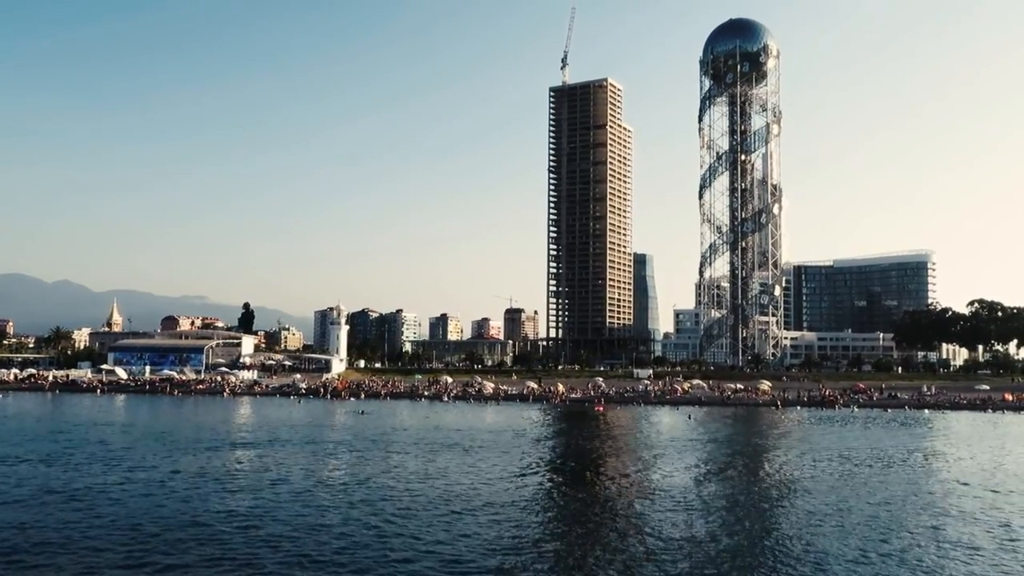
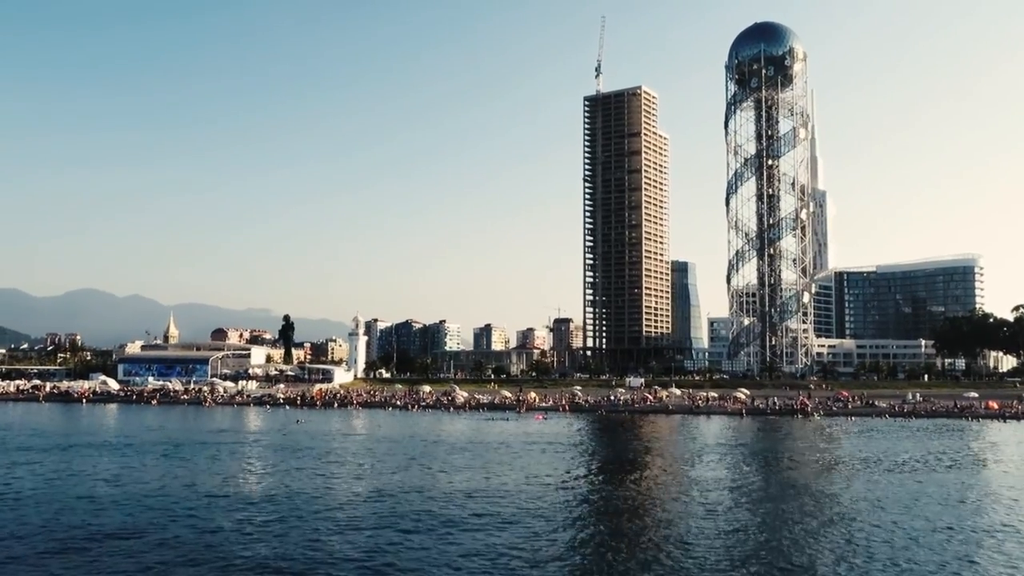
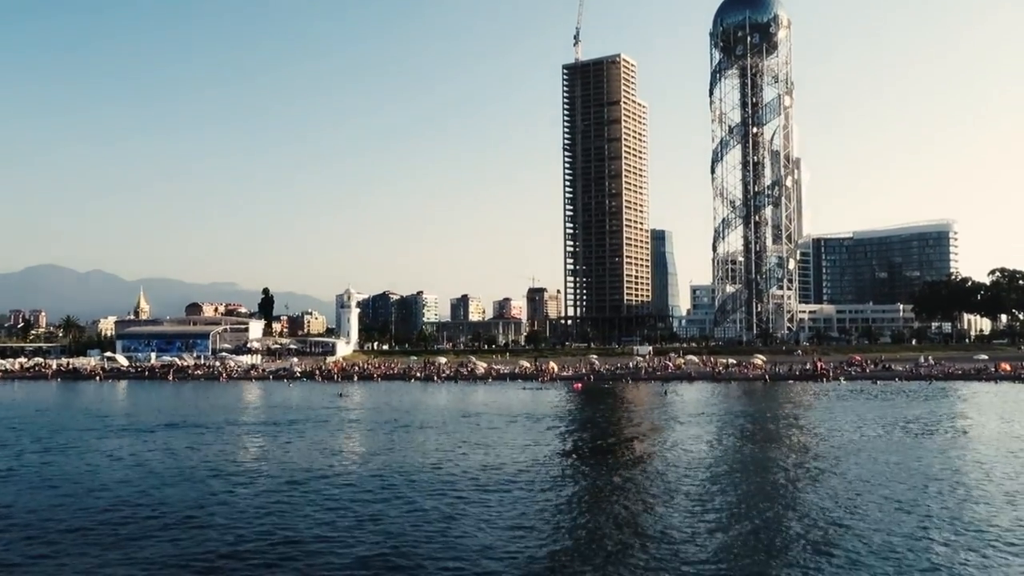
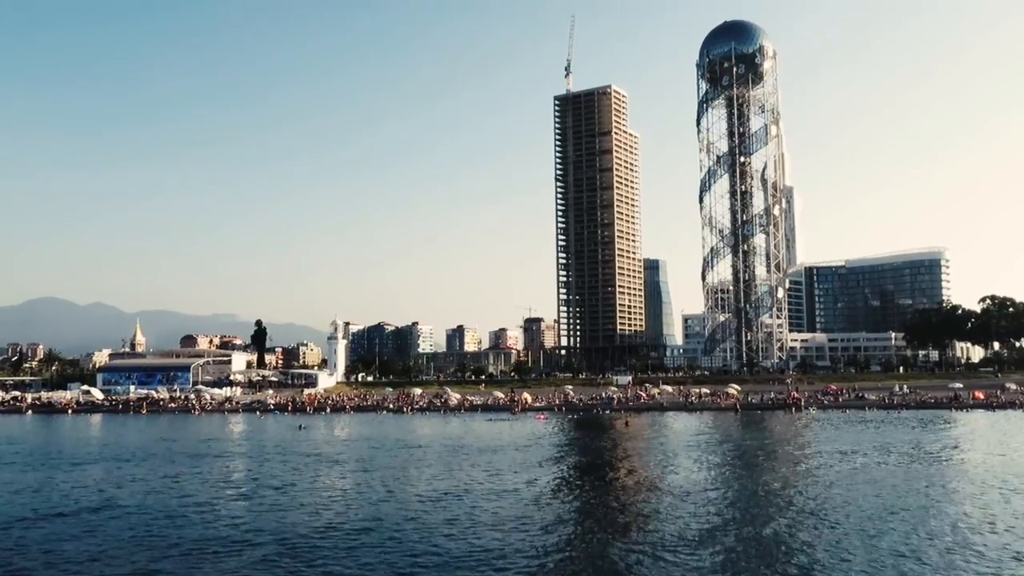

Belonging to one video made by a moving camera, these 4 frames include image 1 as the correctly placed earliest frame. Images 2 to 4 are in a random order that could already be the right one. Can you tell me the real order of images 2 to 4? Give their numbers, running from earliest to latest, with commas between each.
3, 4, 2
